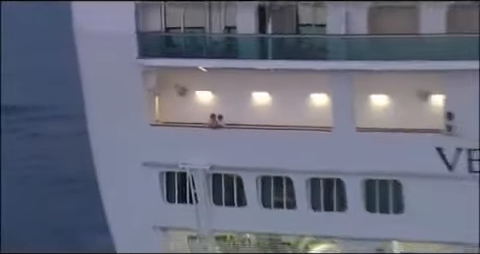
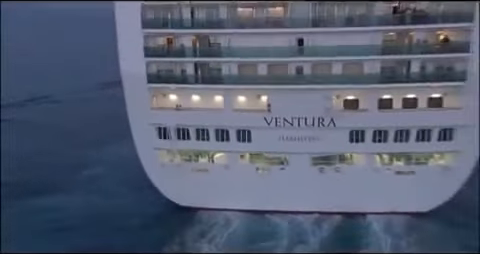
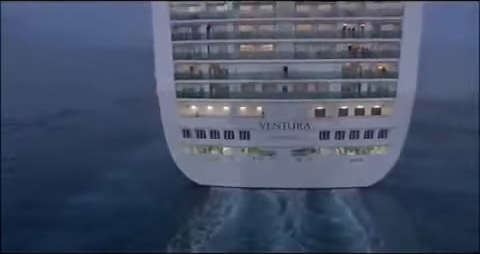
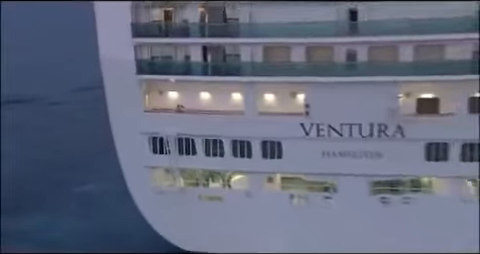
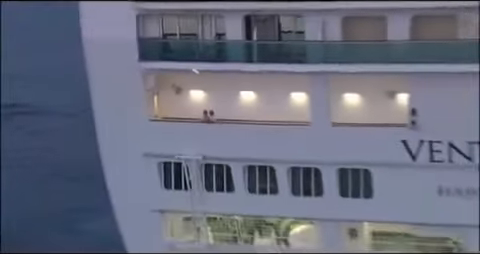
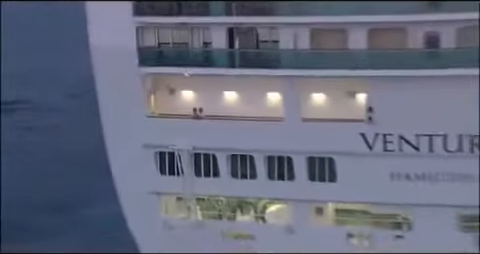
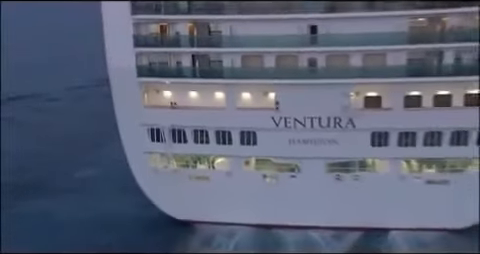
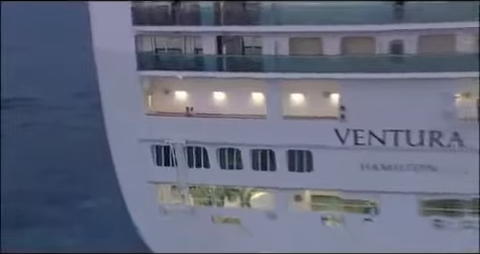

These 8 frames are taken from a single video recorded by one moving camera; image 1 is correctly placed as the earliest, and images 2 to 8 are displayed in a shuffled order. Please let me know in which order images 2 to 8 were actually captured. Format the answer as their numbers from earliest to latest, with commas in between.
5, 6, 8, 4, 7, 2, 3
